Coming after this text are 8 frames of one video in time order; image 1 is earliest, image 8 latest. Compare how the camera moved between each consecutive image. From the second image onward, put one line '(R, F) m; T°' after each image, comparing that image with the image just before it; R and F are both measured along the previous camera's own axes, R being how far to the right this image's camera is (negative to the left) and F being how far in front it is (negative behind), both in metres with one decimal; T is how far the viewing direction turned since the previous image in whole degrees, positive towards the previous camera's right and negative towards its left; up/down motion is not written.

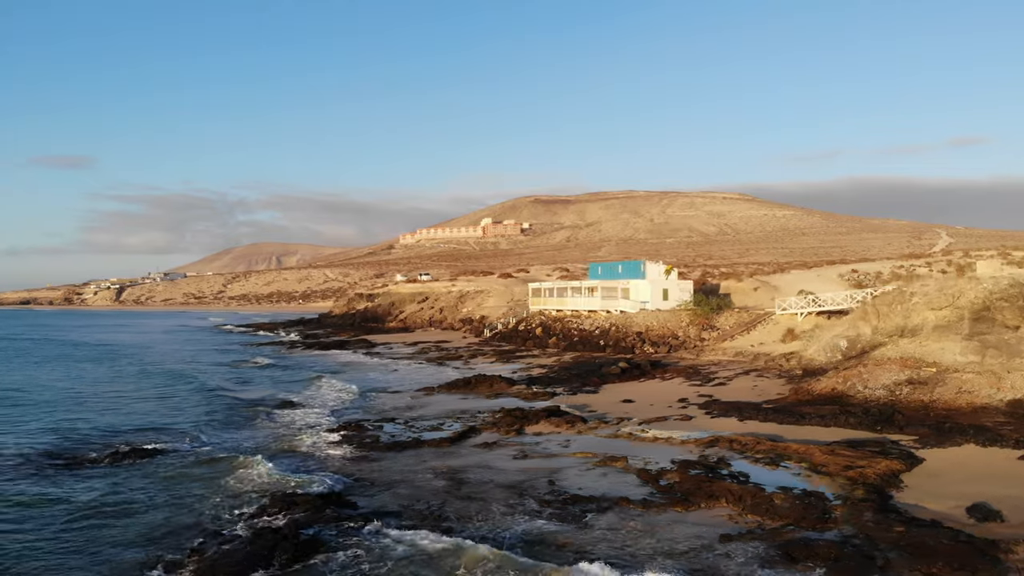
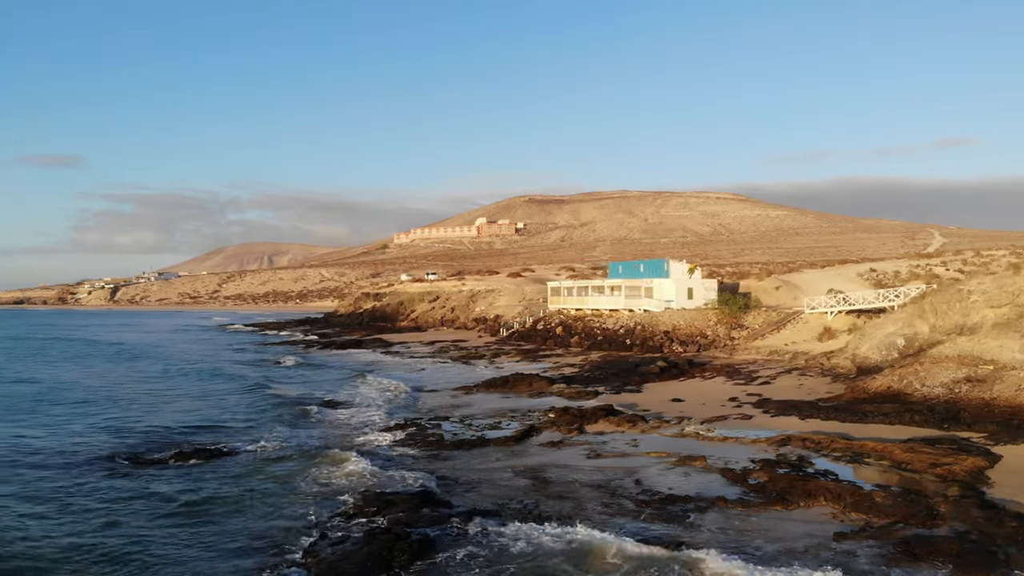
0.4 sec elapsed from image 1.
(-1.5, +0.1) m; +1°
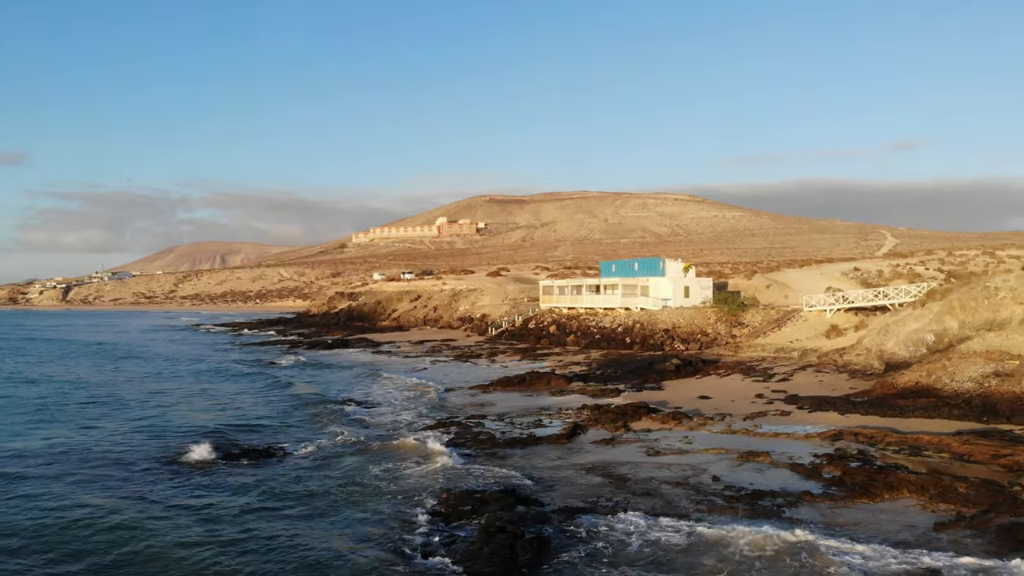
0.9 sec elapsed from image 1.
(-1.8, +0.2) m; +3°
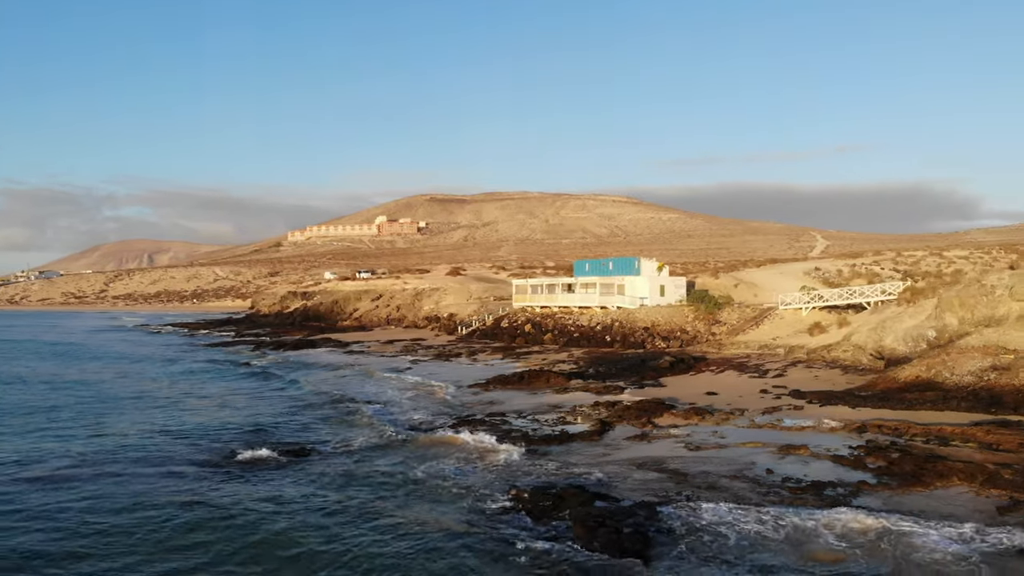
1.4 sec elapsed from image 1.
(-1.9, +0.1) m; +5°
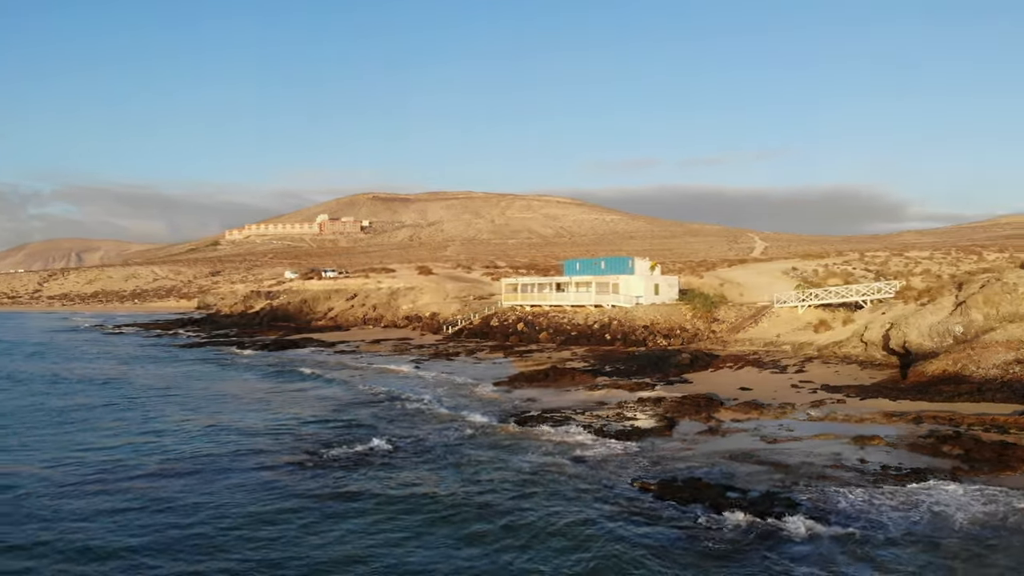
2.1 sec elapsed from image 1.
(-2.6, 0.0) m; +5°
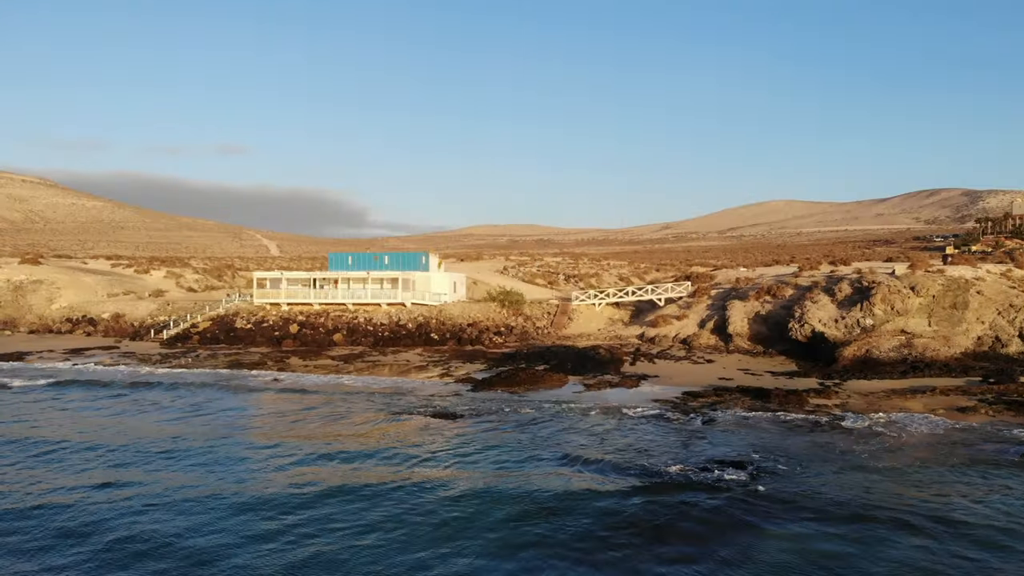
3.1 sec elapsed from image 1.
(-2.1, +0.9) m; +2°
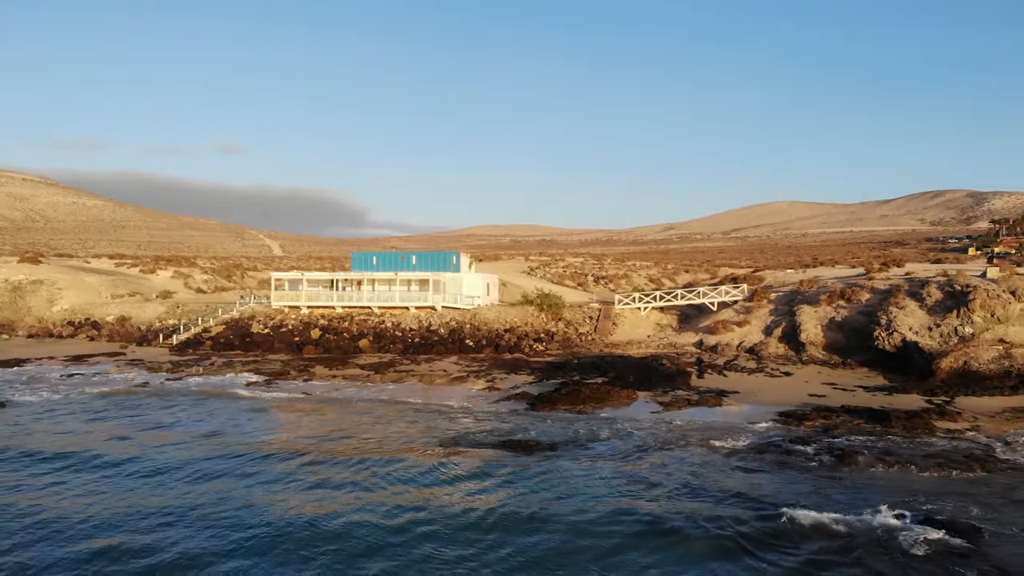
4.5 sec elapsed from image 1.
(-1.7, +3.1) m; 0°
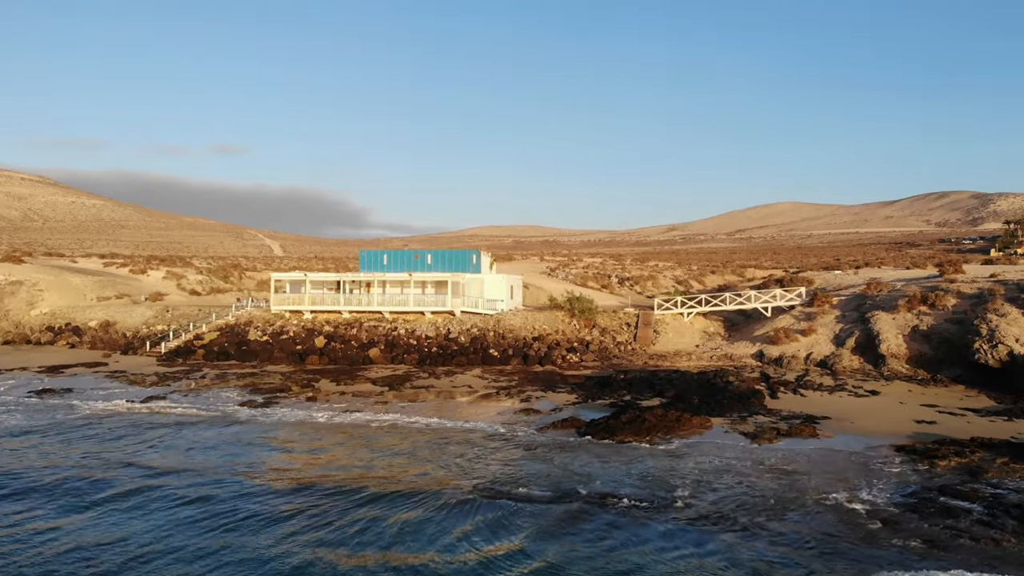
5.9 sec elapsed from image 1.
(-1.1, +3.9) m; 0°
